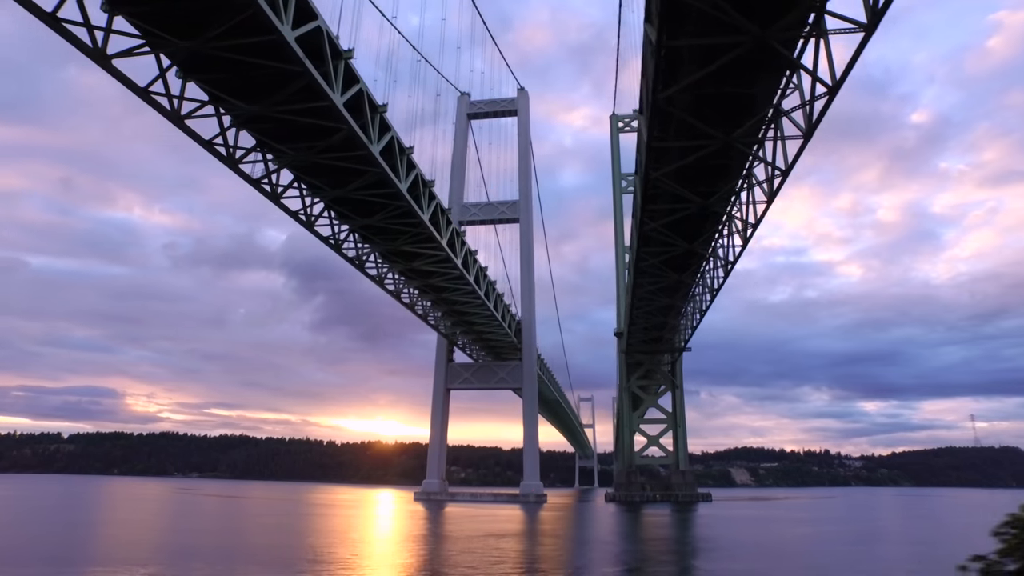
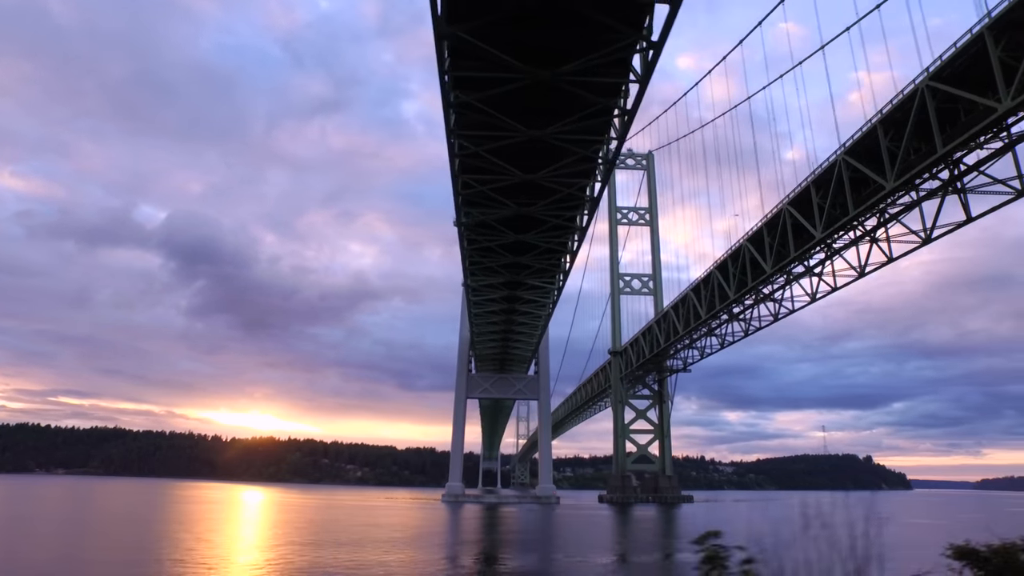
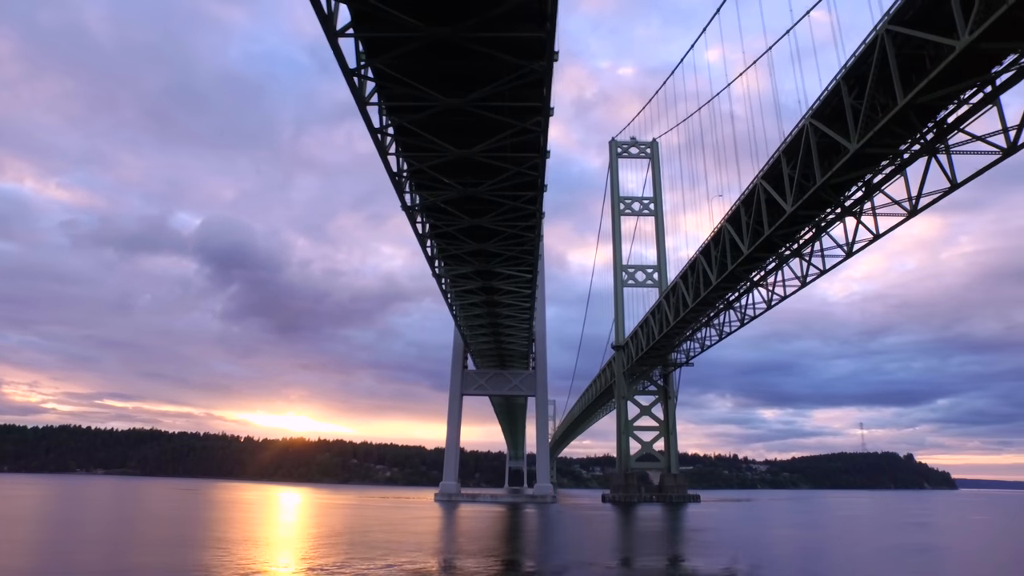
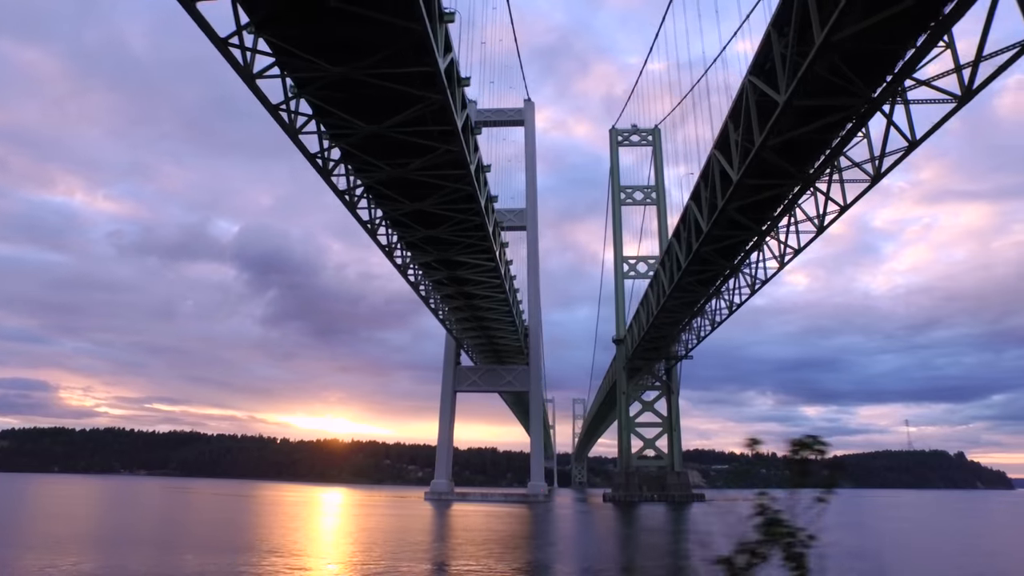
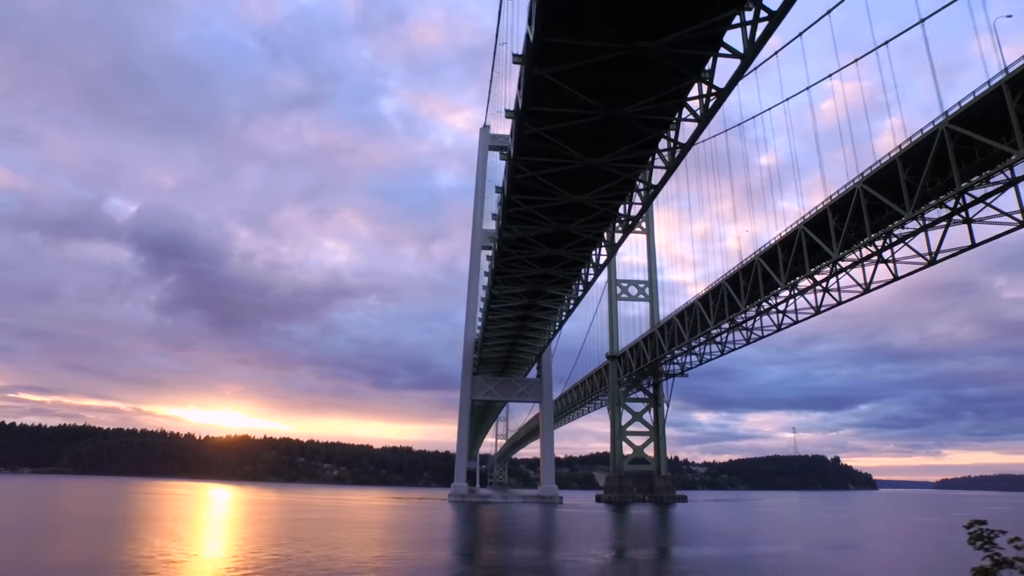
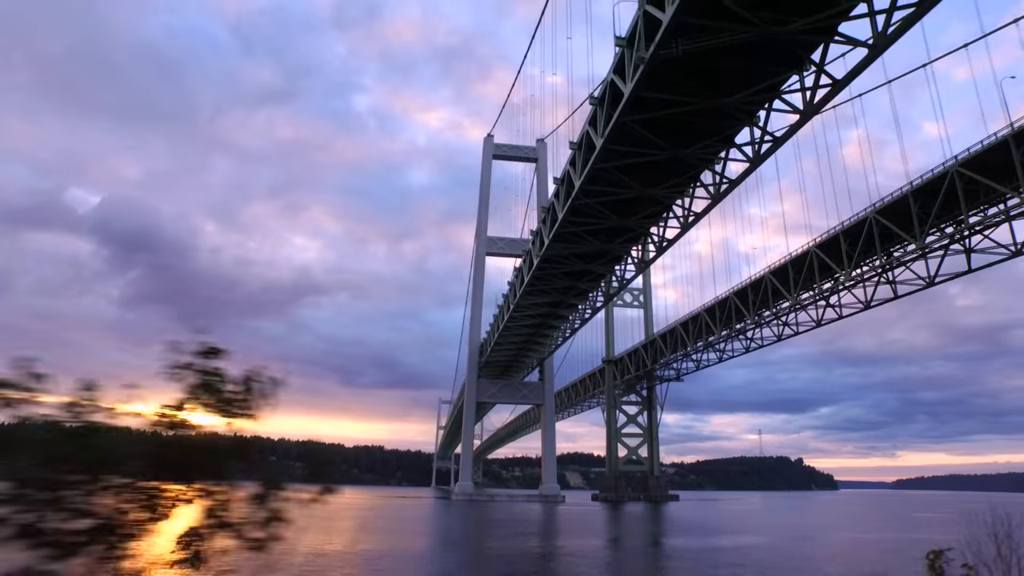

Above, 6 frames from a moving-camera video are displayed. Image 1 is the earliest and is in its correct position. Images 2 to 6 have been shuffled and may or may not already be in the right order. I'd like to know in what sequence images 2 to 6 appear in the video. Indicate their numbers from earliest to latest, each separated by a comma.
4, 3, 2, 5, 6
